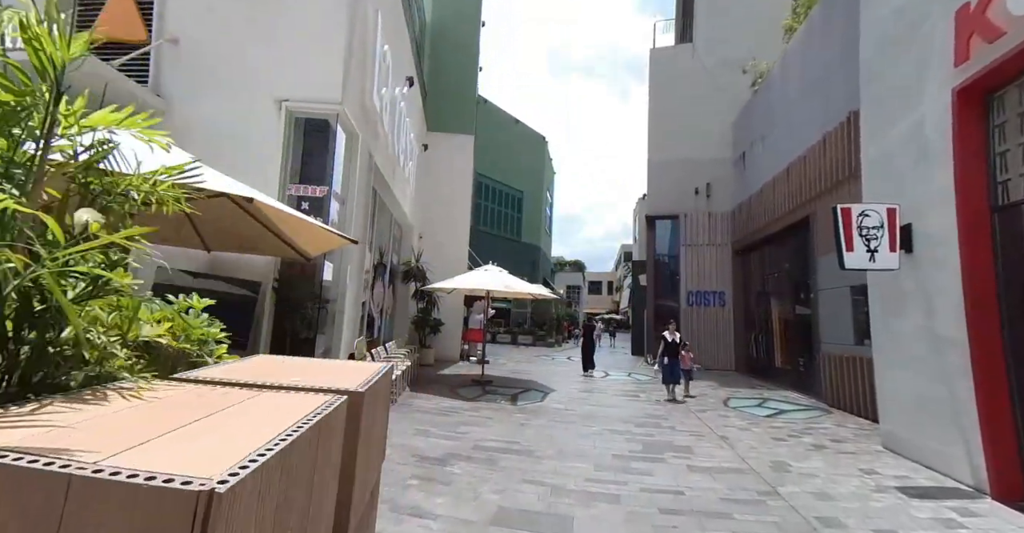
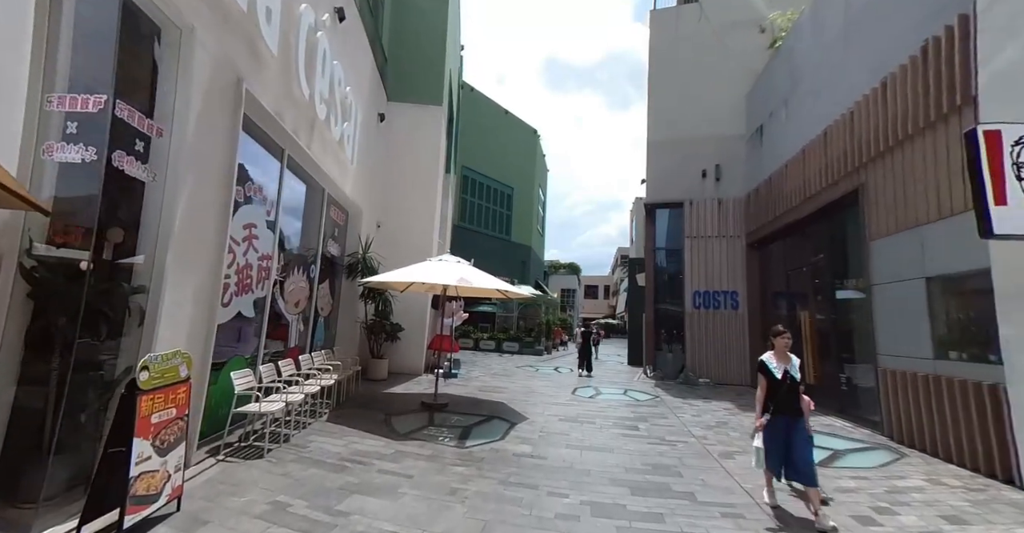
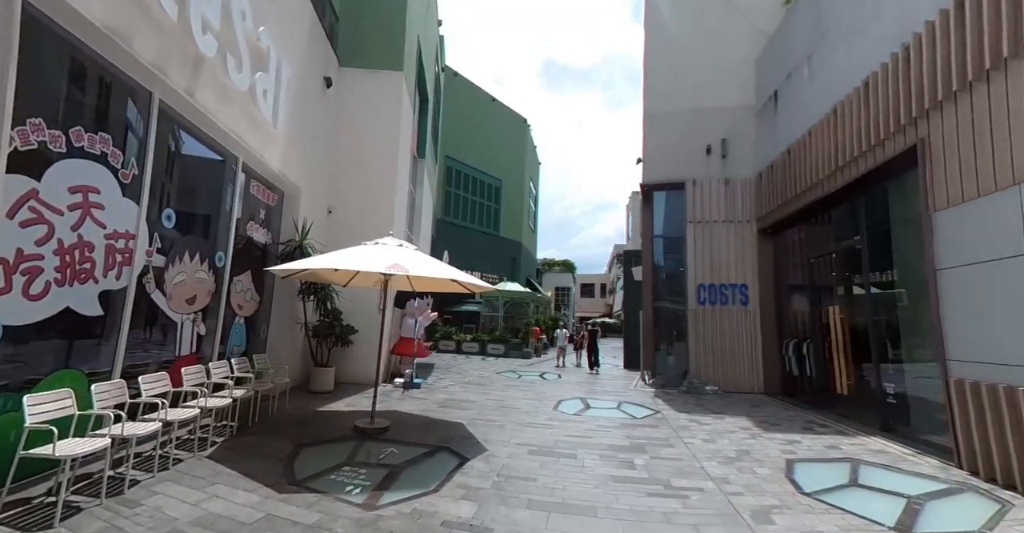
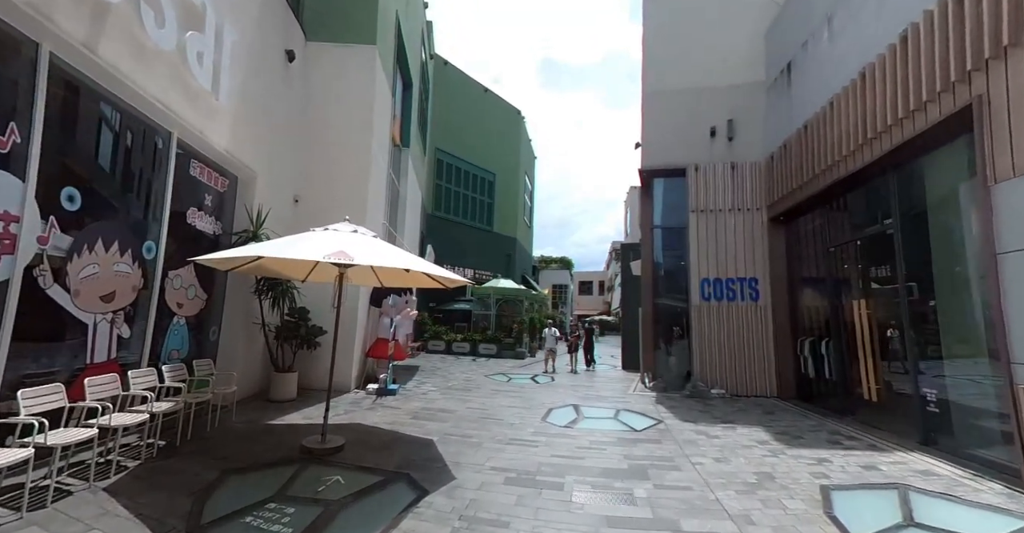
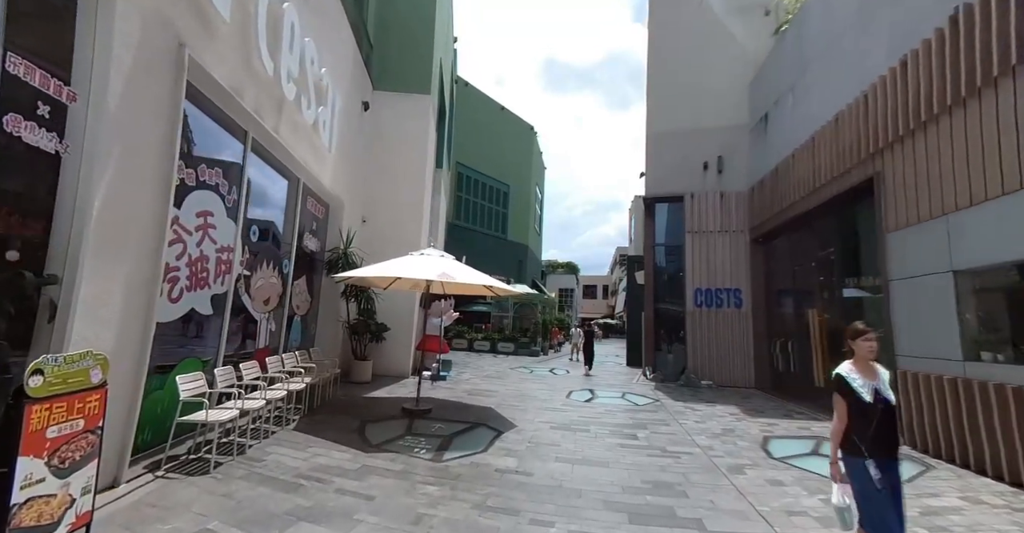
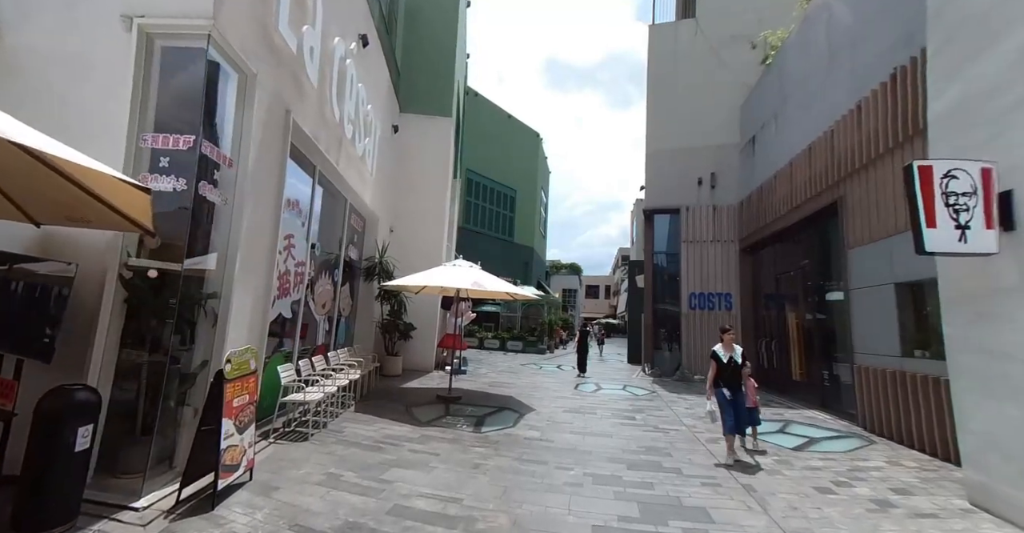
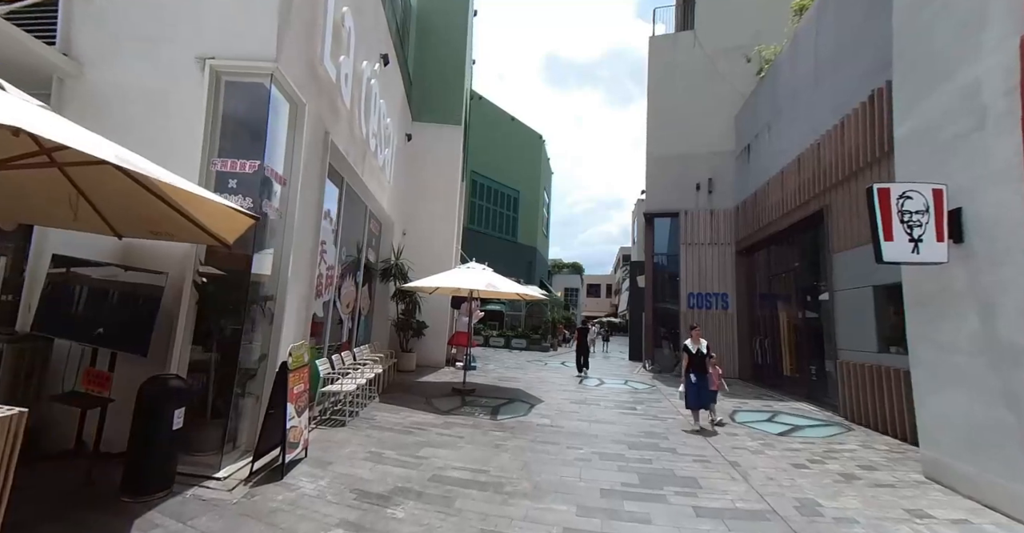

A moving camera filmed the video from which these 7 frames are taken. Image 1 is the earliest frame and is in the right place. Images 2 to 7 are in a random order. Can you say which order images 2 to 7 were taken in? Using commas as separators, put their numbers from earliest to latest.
7, 6, 2, 5, 3, 4
